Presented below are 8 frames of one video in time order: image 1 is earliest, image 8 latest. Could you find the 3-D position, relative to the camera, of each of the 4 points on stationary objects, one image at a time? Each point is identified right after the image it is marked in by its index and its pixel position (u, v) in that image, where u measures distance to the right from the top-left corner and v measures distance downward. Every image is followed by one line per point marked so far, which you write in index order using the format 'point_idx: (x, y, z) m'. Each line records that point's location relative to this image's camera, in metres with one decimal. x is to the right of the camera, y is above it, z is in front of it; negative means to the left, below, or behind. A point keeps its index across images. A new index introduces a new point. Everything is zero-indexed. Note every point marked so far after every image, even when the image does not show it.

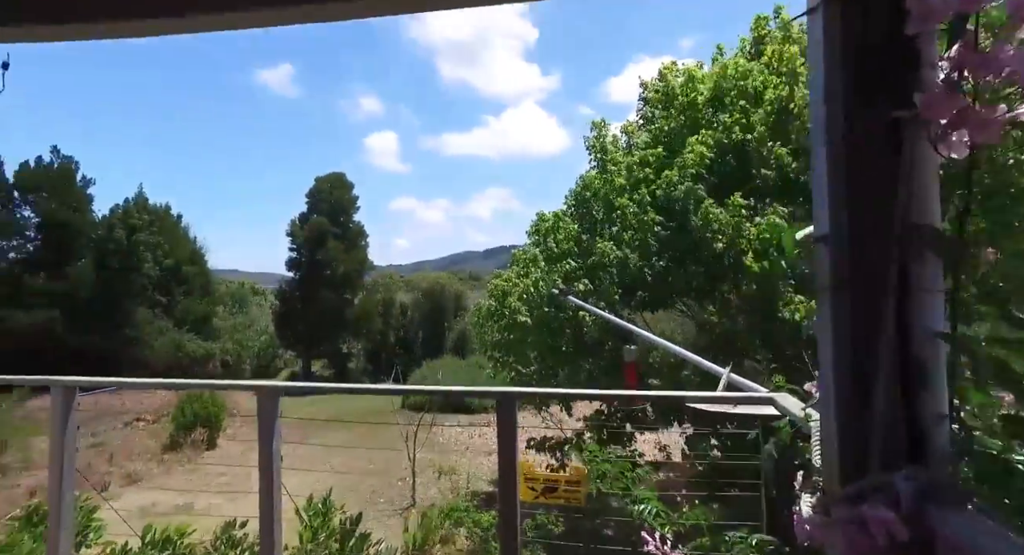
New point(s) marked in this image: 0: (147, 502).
0: (-5.6, -3.4, +9.3) m
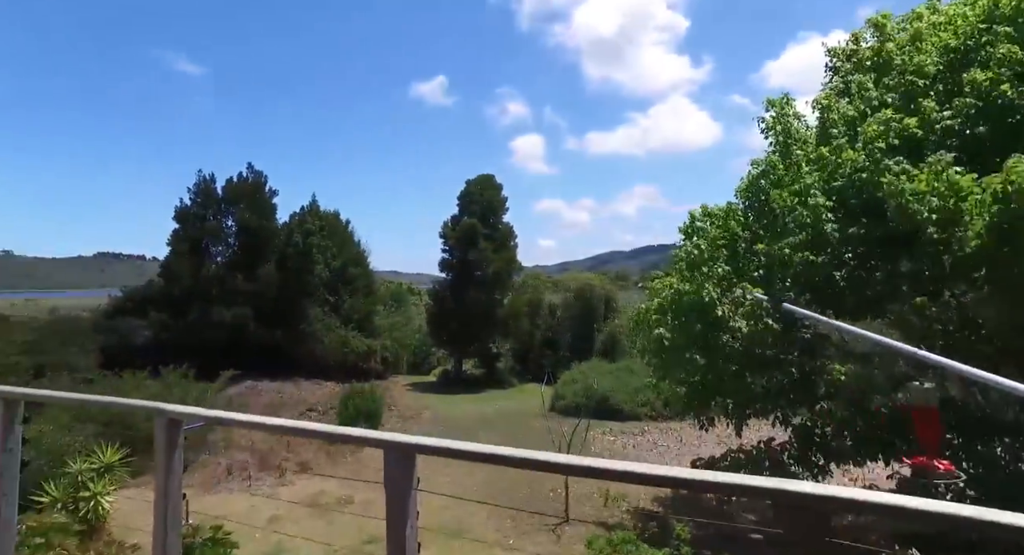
0: (-3.2, -3.4, +9.8) m
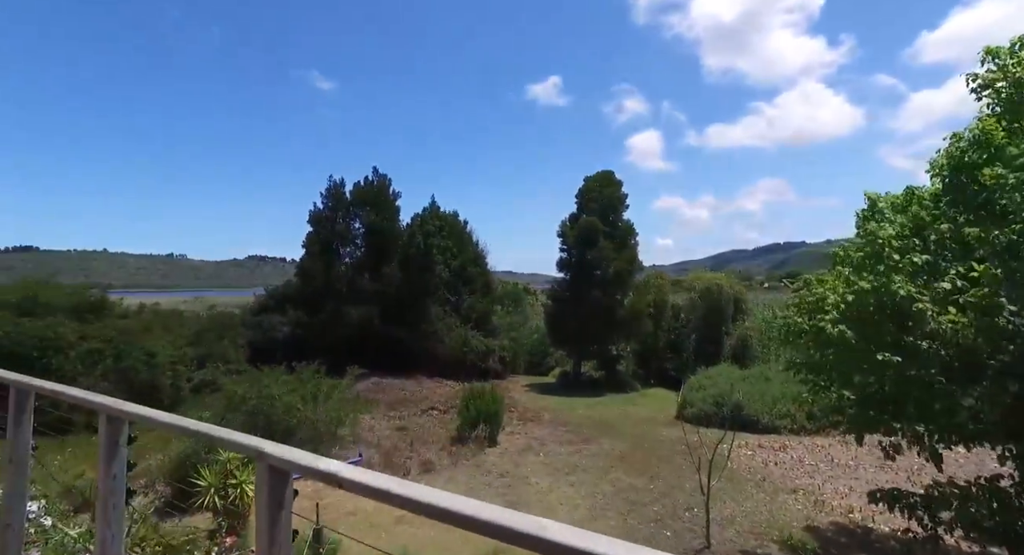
0: (-1.2, -3.4, +9.7) m
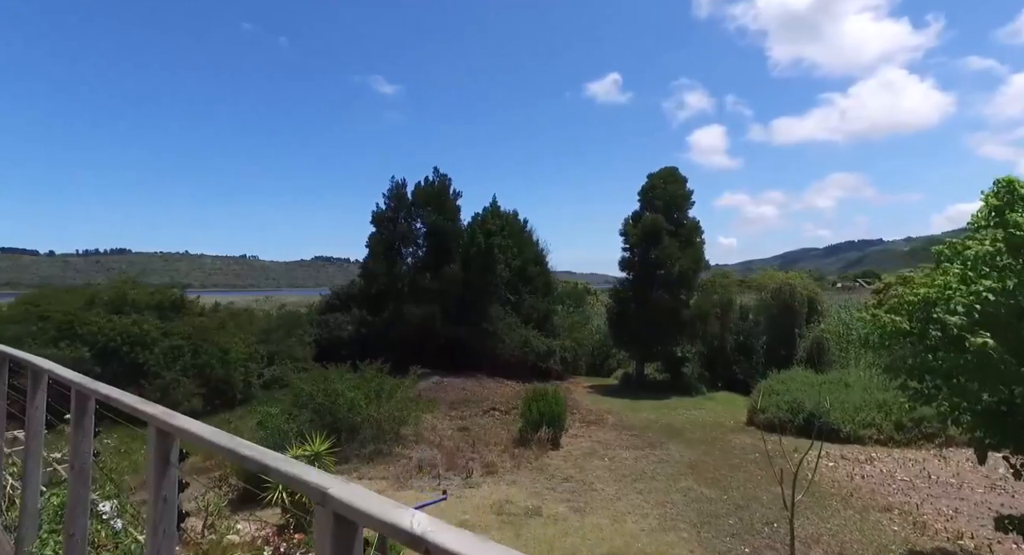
0: (-0.2, -3.4, +9.5) m
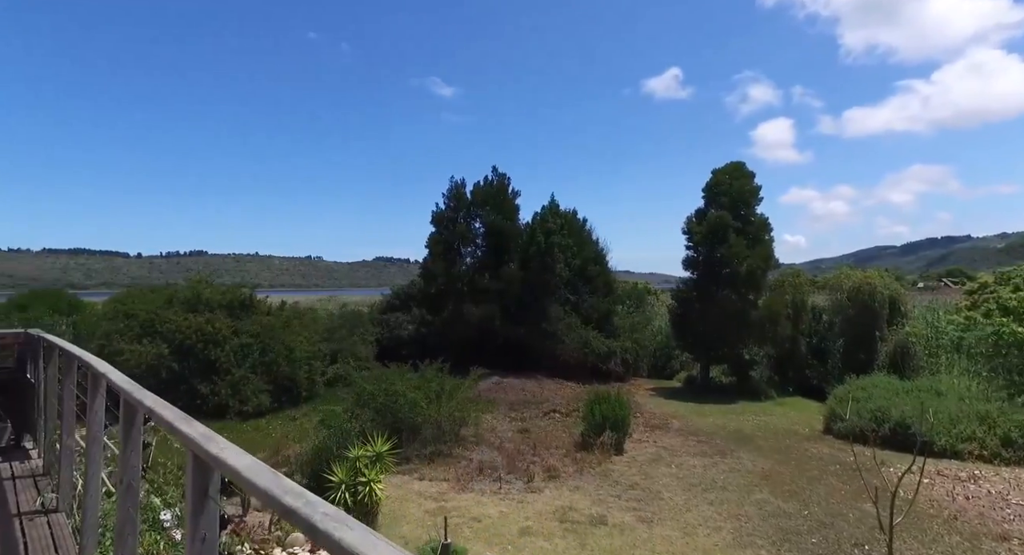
0: (+0.8, -3.4, +9.2) m
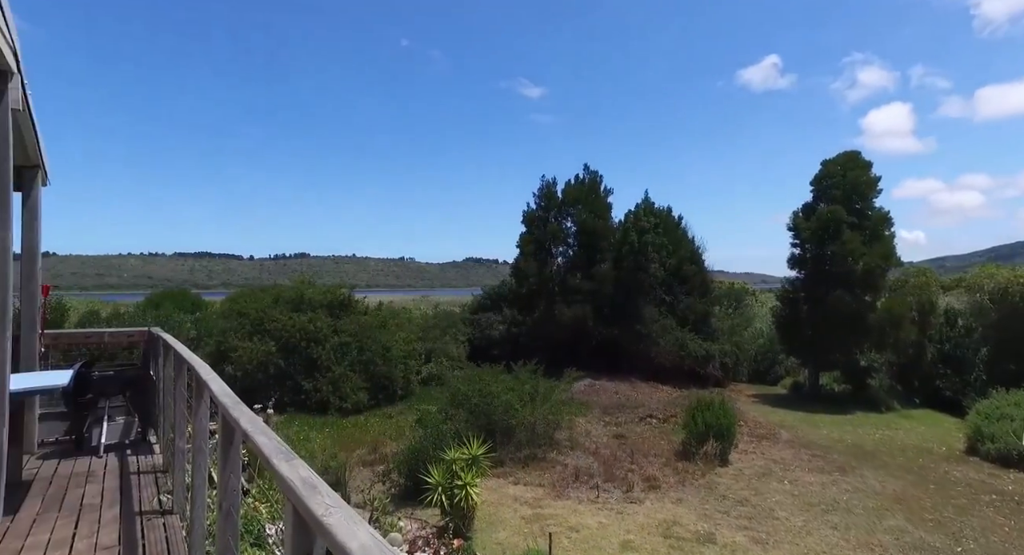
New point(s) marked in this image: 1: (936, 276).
0: (+2.2, -3.4, +8.7) m
1: (+13.1, +0.1, +18.8) m
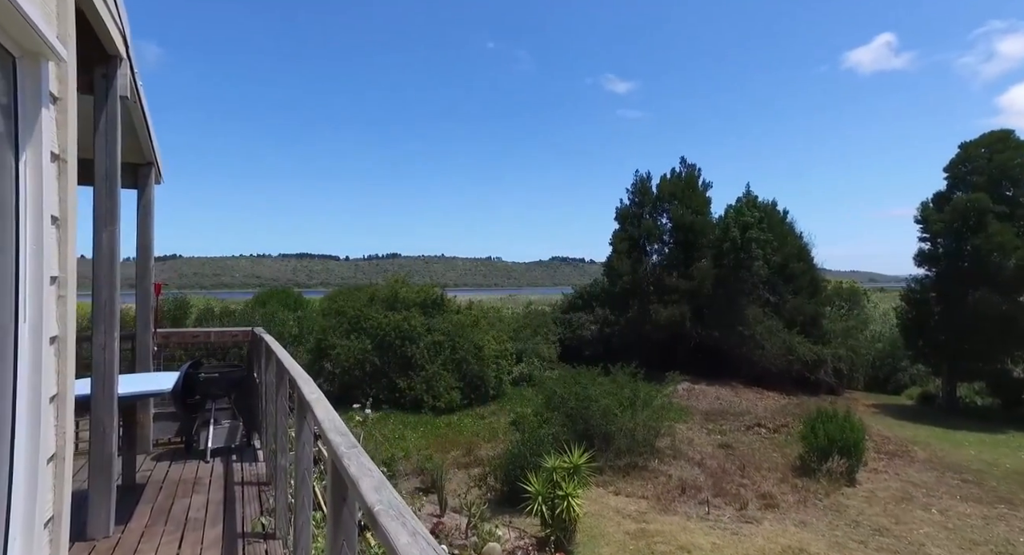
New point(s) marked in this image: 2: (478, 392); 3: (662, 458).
0: (+3.6, -3.4, +7.8) m
1: (+15.8, +0.2, +16.3) m
2: (-0.9, -3.2, +17.1) m
3: (+2.9, -3.4, +11.6) m
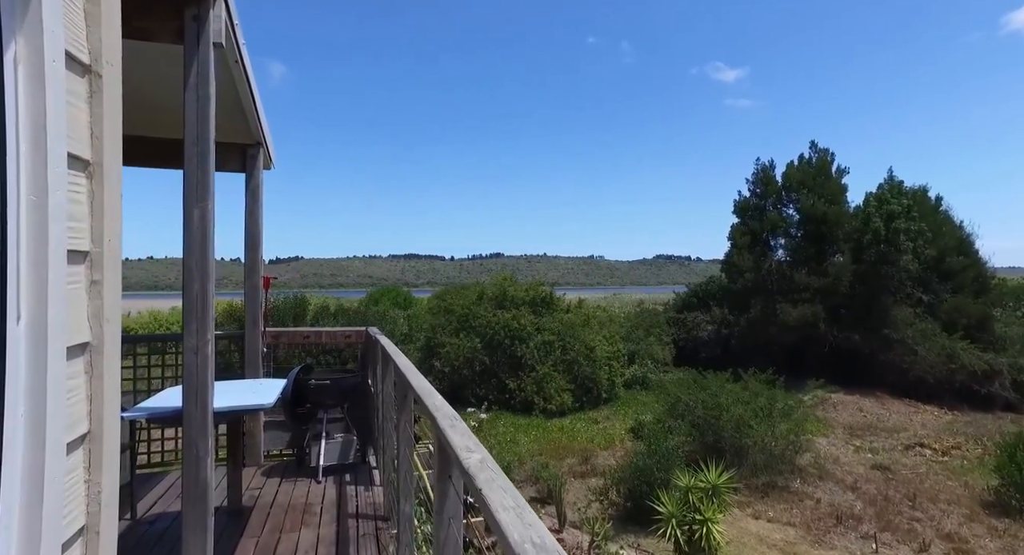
0: (+5.1, -3.3, +6.4) m
1: (+18.4, +0.3, +12.7) m
2: (+2.1, -3.2, +16.2) m
3: (+5.0, -3.4, +10.2) m
